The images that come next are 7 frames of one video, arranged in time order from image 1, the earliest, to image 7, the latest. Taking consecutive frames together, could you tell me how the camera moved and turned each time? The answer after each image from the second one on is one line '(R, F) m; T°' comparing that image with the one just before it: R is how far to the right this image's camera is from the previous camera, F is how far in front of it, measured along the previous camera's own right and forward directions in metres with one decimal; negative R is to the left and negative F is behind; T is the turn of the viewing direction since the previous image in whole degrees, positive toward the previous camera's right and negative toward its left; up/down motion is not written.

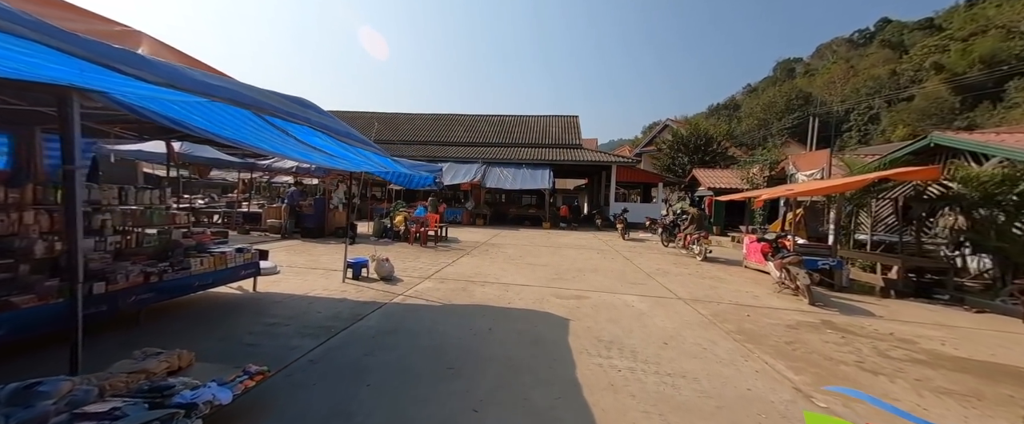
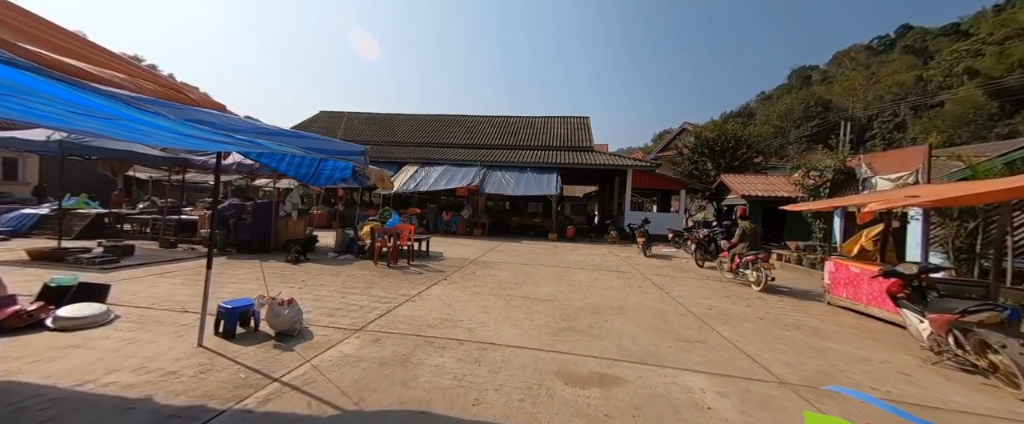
(+0.2, +2.0) m; -1°
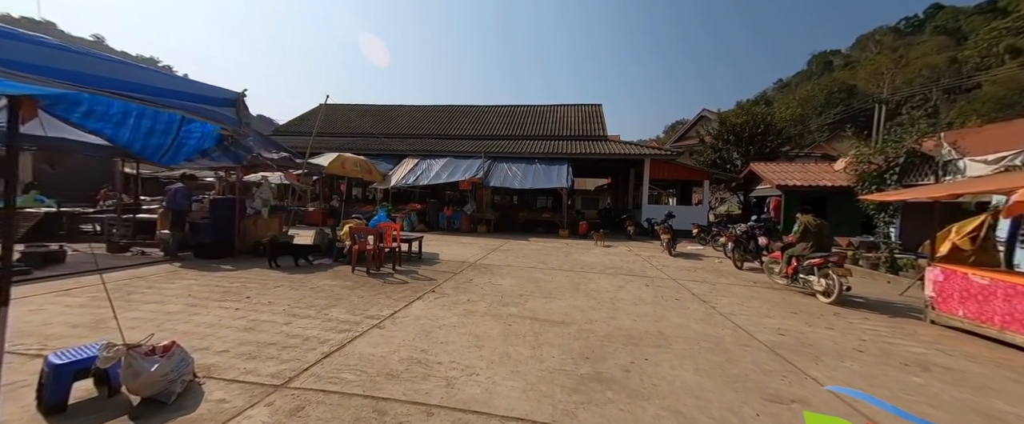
(+0.1, +1.2) m; -2°
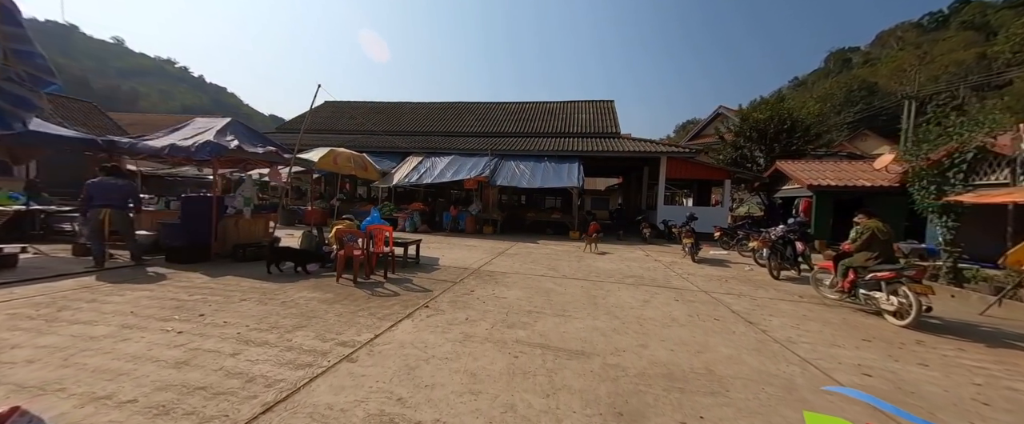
(0.0, +0.7) m; -1°
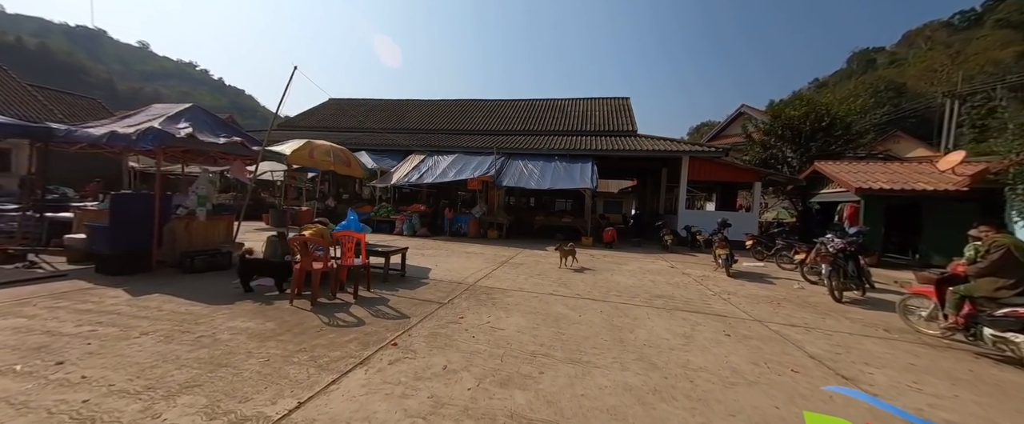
(+0.1, +1.1) m; -2°
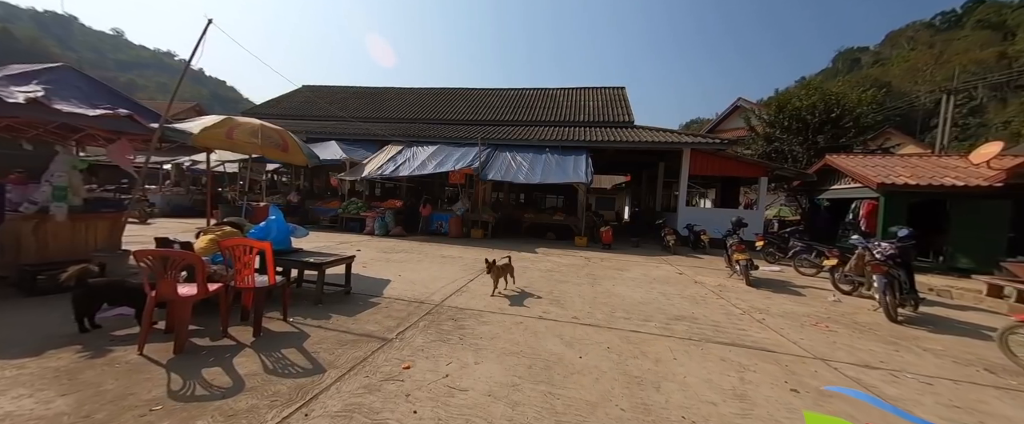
(+0.1, +1.3) m; +2°
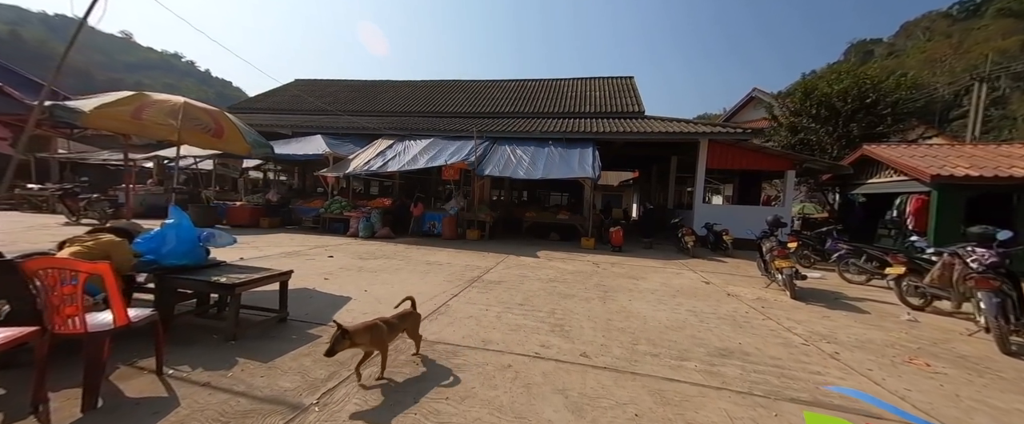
(+0.2, +1.1) m; -1°
